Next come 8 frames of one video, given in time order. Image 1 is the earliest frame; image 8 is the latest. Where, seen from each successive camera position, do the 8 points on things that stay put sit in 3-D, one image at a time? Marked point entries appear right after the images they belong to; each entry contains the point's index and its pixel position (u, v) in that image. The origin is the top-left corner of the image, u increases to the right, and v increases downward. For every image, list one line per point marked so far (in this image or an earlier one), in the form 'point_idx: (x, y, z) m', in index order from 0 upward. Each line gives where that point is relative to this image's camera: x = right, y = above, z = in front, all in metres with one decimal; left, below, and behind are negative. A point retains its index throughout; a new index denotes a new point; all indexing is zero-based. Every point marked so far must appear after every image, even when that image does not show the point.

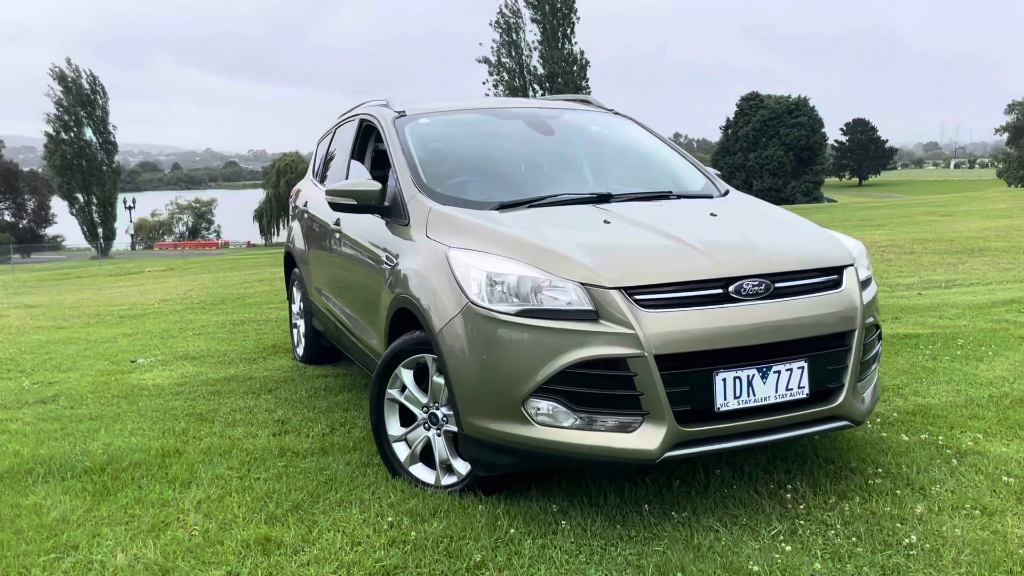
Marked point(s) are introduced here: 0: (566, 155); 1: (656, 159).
0: (+0.3, +0.5, +3.9) m
1: (+0.6, +0.6, +4.1) m
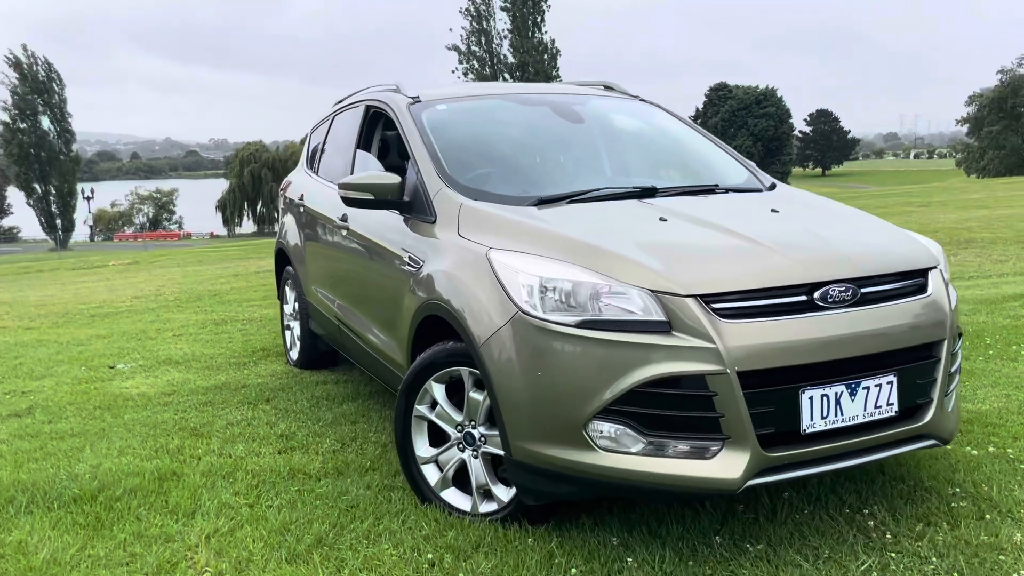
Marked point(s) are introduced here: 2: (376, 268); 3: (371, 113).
0: (+0.4, +0.5, +3.6) m
1: (+0.7, +0.6, +3.8) m
2: (-0.5, +0.1, +3.5) m
3: (-0.6, +0.8, +4.0) m
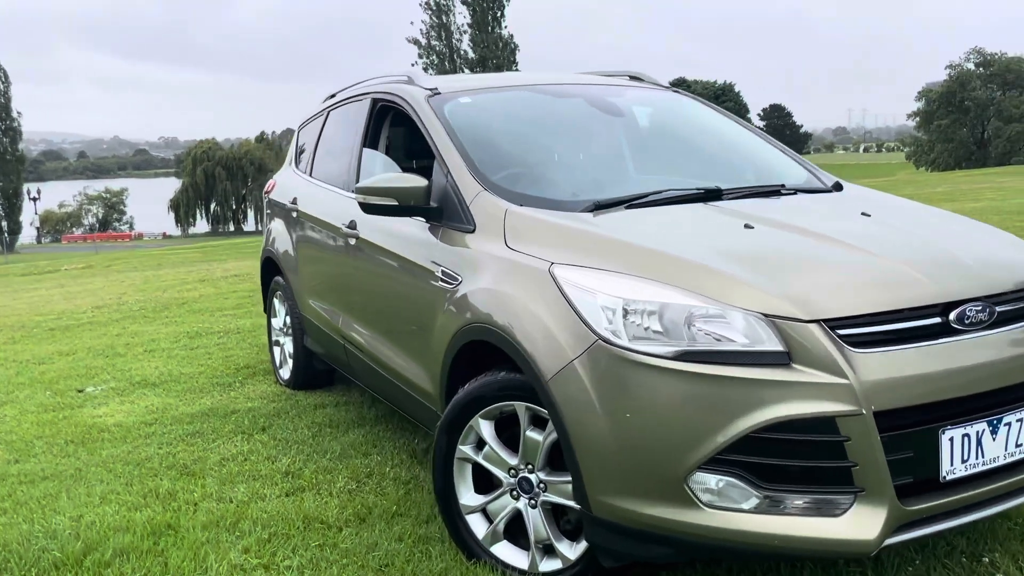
0: (+0.5, +0.5, +3.2) m
1: (+0.8, +0.5, +3.4) m
2: (-0.4, 0.0, +3.1) m
3: (-0.5, +0.7, +3.6) m
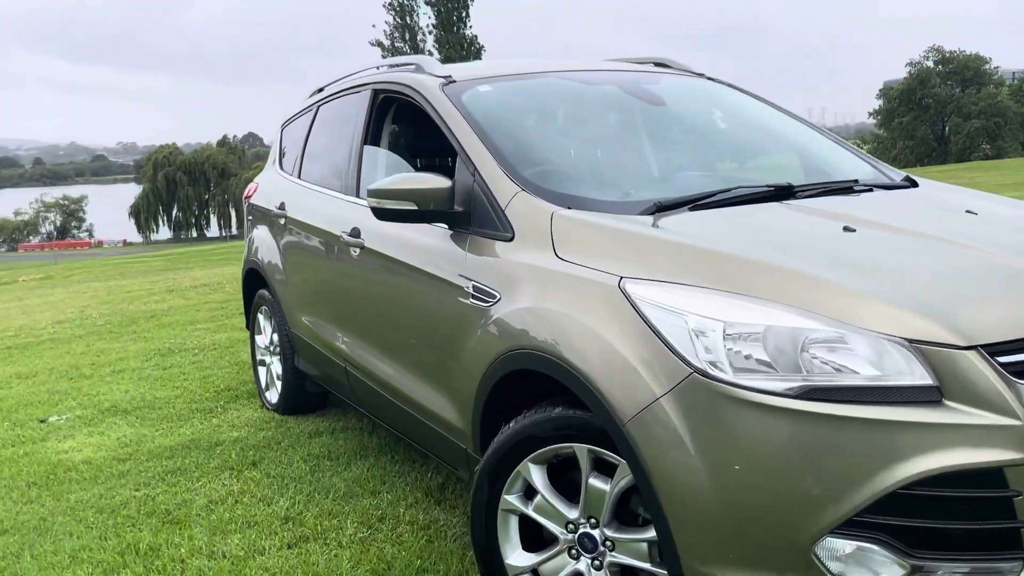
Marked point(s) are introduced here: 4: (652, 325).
0: (+0.5, +0.5, +2.8) m
1: (+0.9, +0.5, +3.1) m
2: (-0.3, 0.0, +2.7) m
3: (-0.4, +0.7, +3.2) m
4: (+0.3, -0.1, +1.8) m
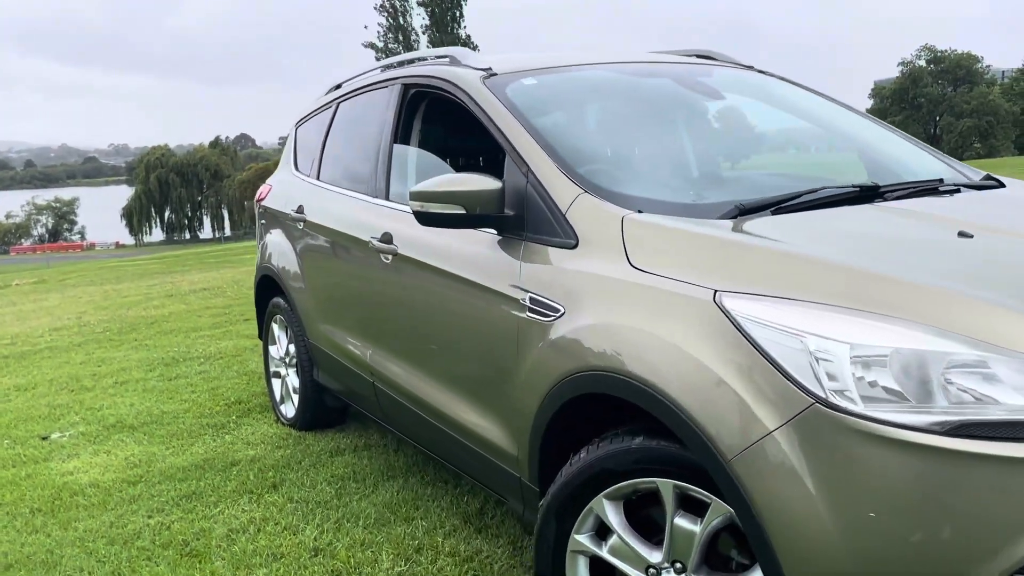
0: (+0.7, +0.4, +2.6) m
1: (+1.0, +0.5, +2.8) m
2: (-0.2, -0.1, +2.5) m
3: (-0.3, +0.6, +3.0) m
4: (+0.4, -0.1, +1.5) m
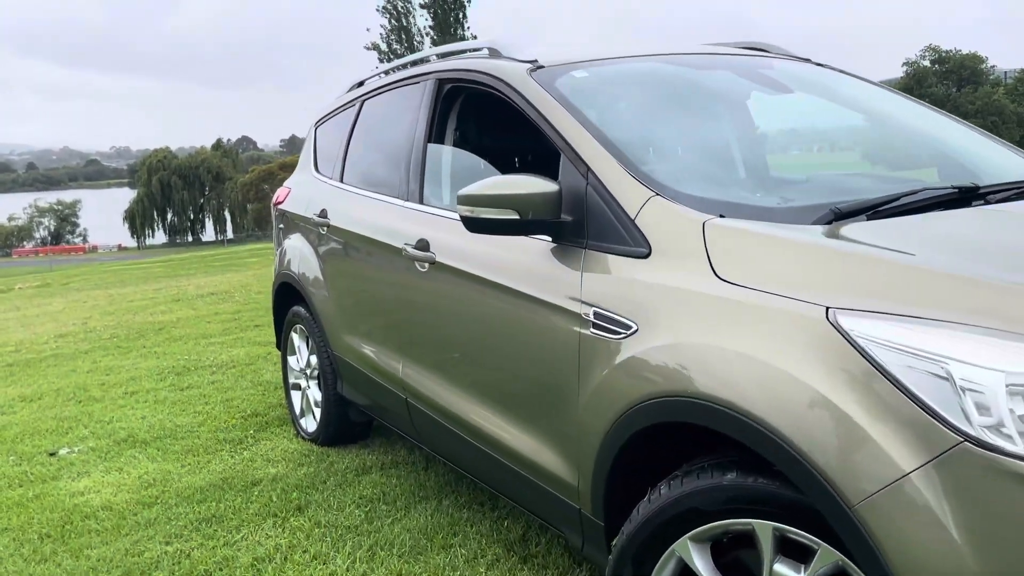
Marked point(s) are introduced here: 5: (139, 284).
0: (+0.8, +0.4, +2.4) m
1: (+1.2, +0.4, +2.6) m
2: (0.0, -0.1, +2.3) m
3: (-0.2, +0.6, +2.8) m
4: (+0.5, -0.1, +1.3) m
5: (-5.4, +0.1, +13.4) m
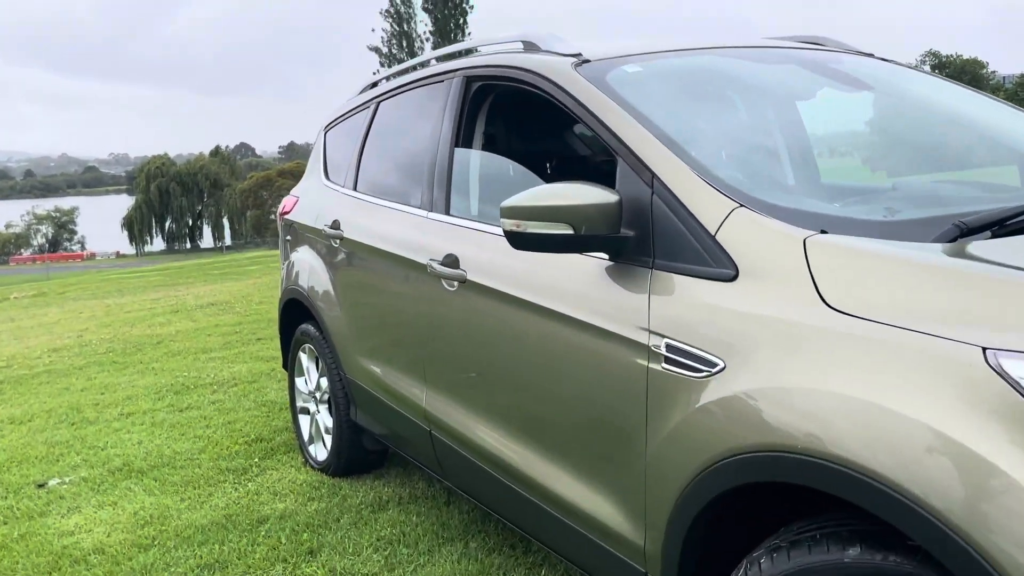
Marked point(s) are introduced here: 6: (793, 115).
0: (+0.9, +0.4, +2.2) m
1: (+1.3, +0.4, +2.4) m
2: (+0.1, -0.1, +2.0) m
3: (-0.1, +0.5, +2.5) m
4: (+0.6, -0.2, +1.1) m
5: (-5.3, -0.1, +13.1) m
6: (+0.6, +0.4, +2.1) m
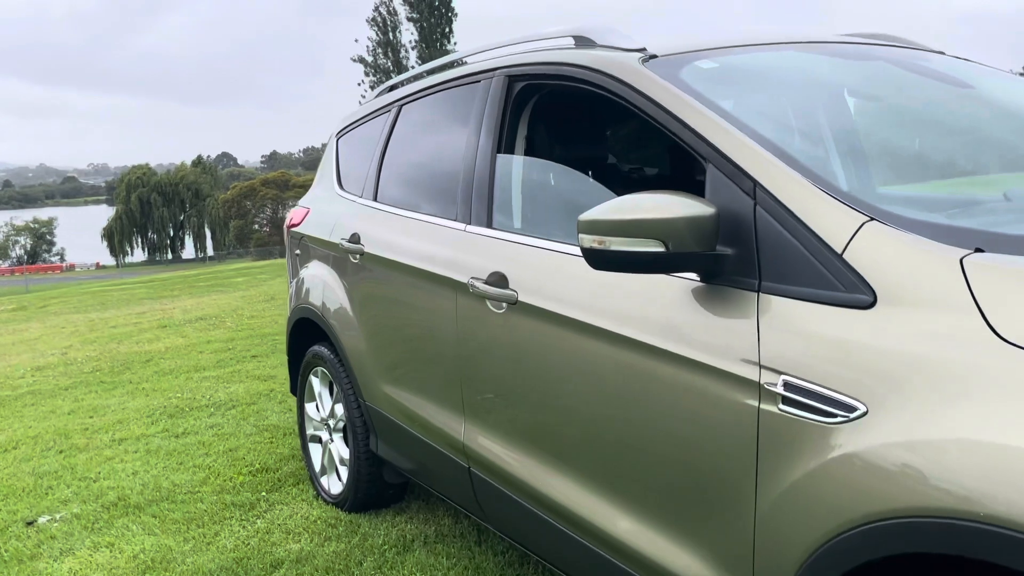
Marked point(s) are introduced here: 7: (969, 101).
0: (+1.0, +0.3, +1.9) m
1: (+1.4, +0.3, +2.1) m
2: (+0.2, -0.2, +1.7) m
3: (0.0, +0.5, +2.3) m
4: (+0.8, -0.2, +0.8) m
5: (-5.4, -0.3, +12.8) m
6: (+0.7, +0.4, +1.9) m
7: (+1.0, +0.4, +2.1) m
